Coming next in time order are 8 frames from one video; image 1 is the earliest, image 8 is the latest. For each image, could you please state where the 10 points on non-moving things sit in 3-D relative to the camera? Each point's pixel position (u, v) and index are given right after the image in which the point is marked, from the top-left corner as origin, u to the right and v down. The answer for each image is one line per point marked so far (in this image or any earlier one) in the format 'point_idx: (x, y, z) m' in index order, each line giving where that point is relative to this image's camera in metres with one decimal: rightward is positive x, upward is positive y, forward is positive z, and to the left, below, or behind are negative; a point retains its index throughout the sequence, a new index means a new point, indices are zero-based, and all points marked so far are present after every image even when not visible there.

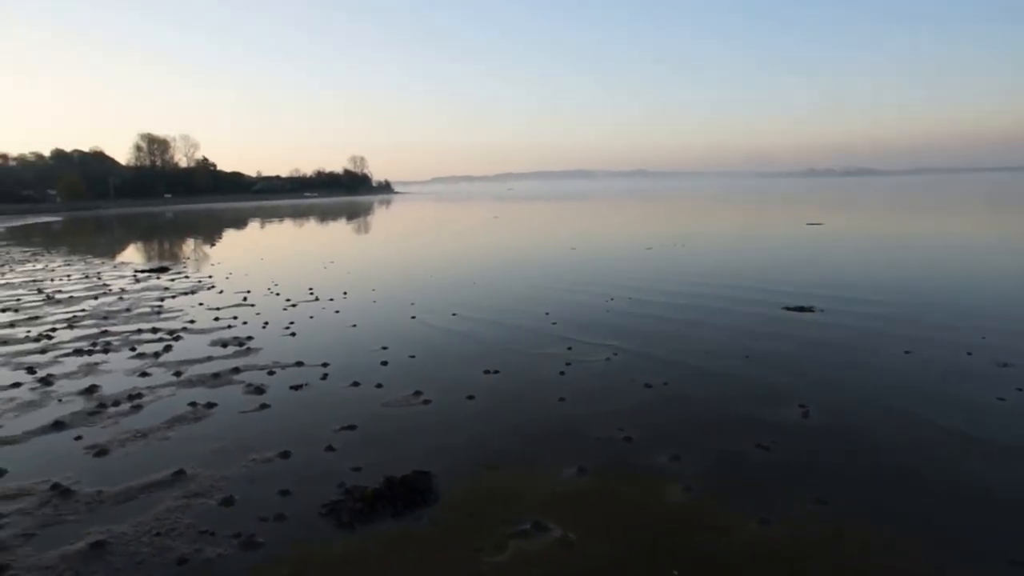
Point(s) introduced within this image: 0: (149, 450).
0: (-2.9, -1.3, +6.2) m
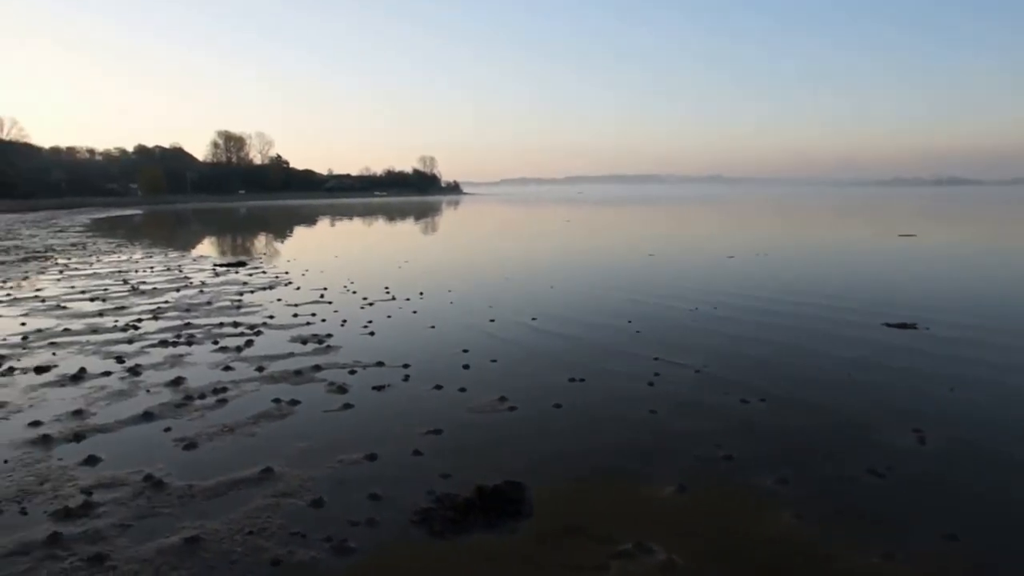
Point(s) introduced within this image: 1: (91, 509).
0: (-2.2, -1.3, +6.2) m
1: (-2.7, -1.4, +5.0) m
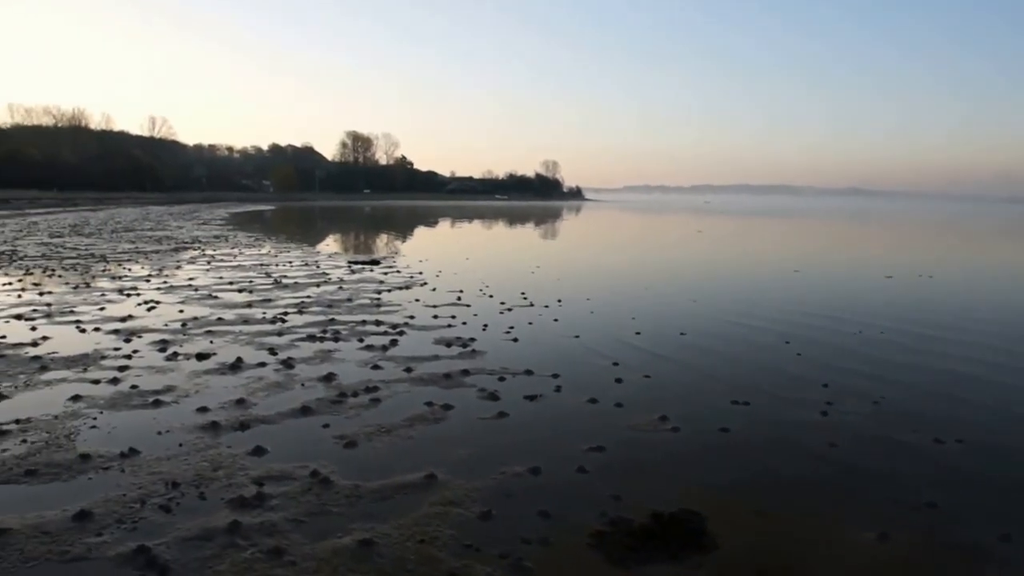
0: (-0.9, -1.3, +6.3) m
1: (-1.7, -1.4, +5.2) m
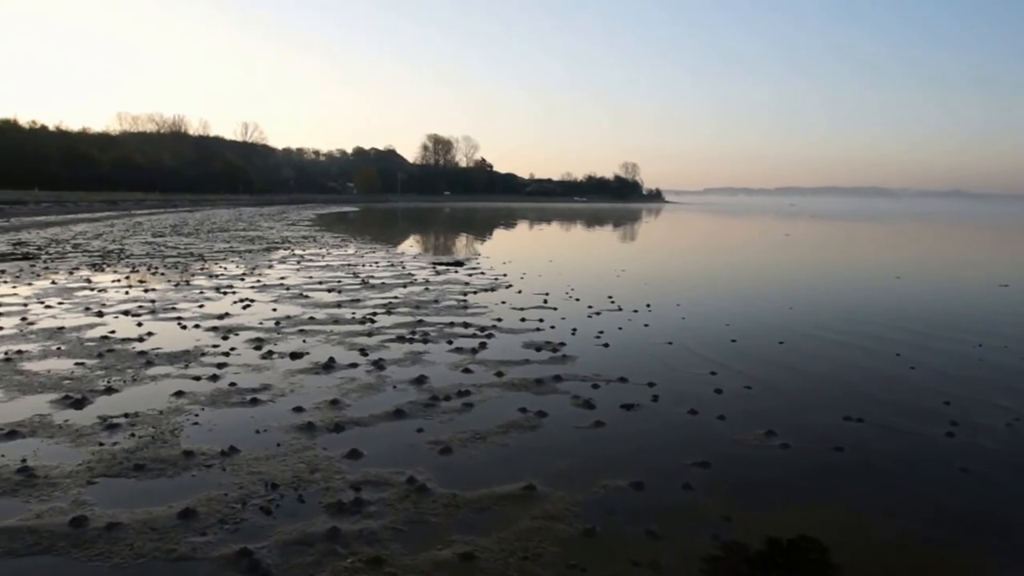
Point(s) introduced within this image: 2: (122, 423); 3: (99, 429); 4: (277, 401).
0: (-0.2, -1.3, +6.2) m
1: (-1.0, -1.5, +5.1) m
2: (-4.3, -1.5, +8.4) m
3: (-4.4, -1.5, +8.3) m
4: (-2.6, -1.3, +8.6) m
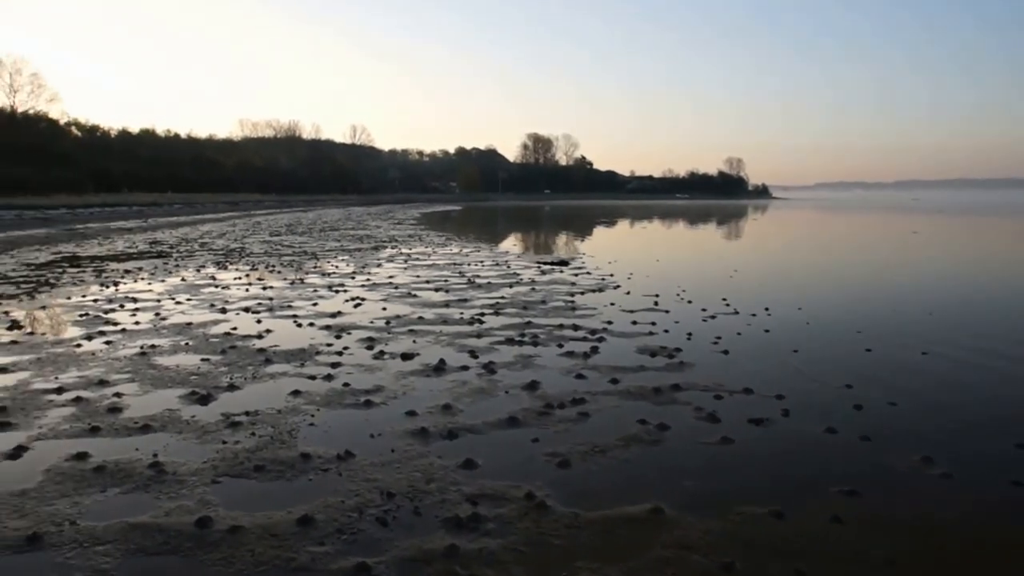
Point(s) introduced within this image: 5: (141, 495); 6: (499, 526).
0: (+0.8, -1.4, +5.8) m
1: (-0.2, -1.5, +4.9) m
2: (-3.0, -1.5, +8.6) m
3: (-3.2, -1.5, +8.5) m
4: (-1.4, -1.3, +8.6) m
5: (-3.1, -1.8, +6.5) m
6: (-0.1, -1.5, +4.9) m
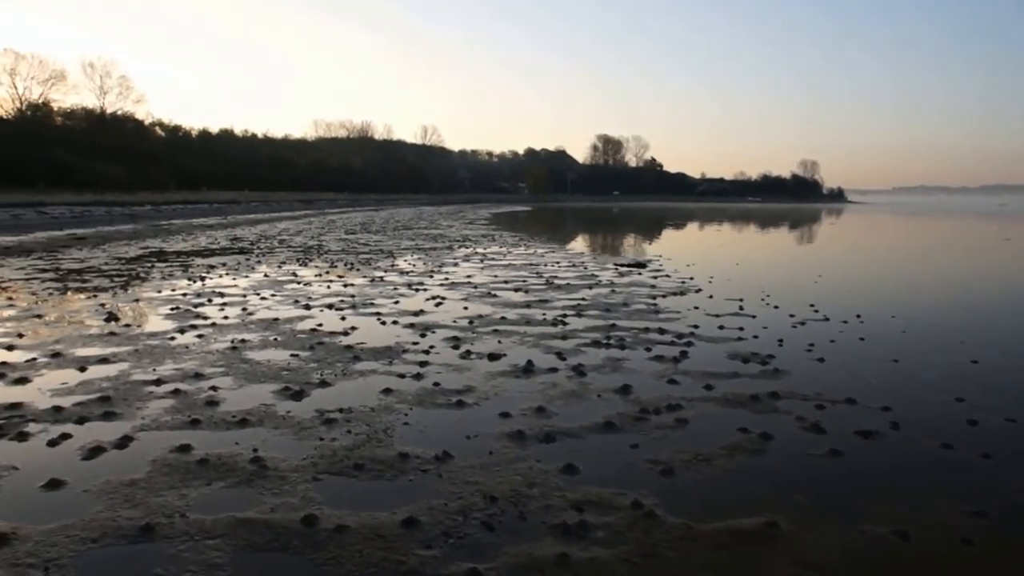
0: (+1.5, -1.4, +5.6) m
1: (+0.5, -1.5, +4.8) m
2: (-2.0, -1.5, +8.7) m
3: (-2.2, -1.5, +8.6) m
4: (-0.3, -1.3, +8.5) m
5: (-2.3, -1.7, +6.6) m
6: (+0.6, -1.5, +4.7) m
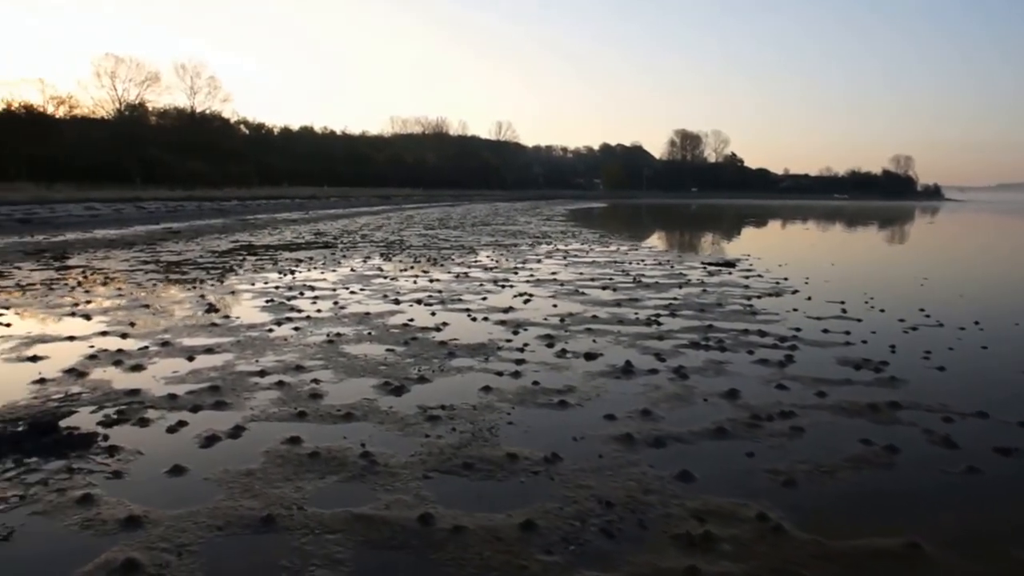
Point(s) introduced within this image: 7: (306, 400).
0: (+2.3, -1.4, +5.4) m
1: (+1.2, -1.6, +4.7) m
2: (-0.8, -1.5, +8.8) m
3: (-1.0, -1.5, +8.7) m
4: (+0.8, -1.3, +8.5) m
5: (-1.4, -1.7, +6.8) m
6: (+1.3, -1.6, +4.6) m
7: (-2.9, -1.6, +10.7) m
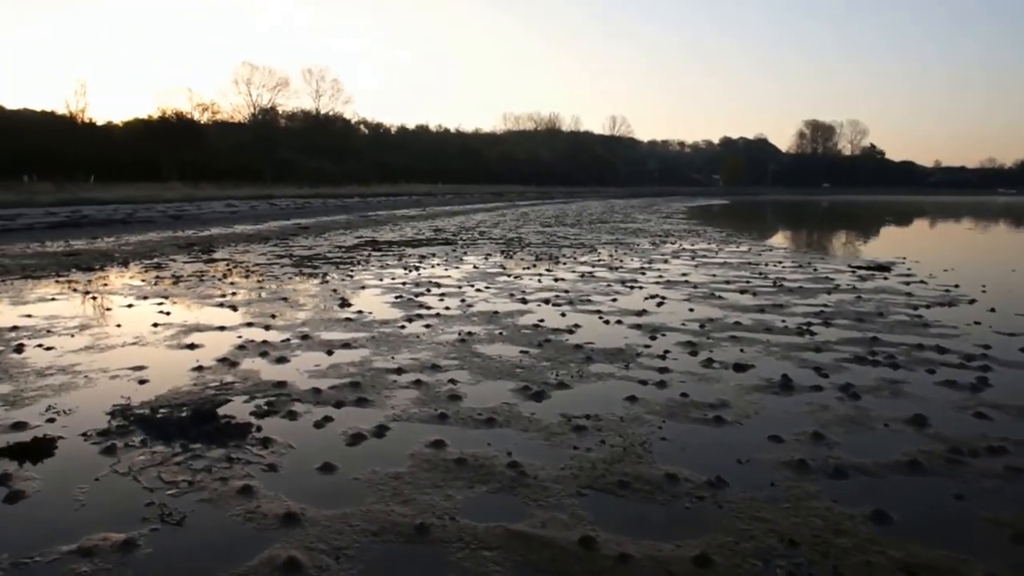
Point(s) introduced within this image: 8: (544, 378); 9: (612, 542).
0: (+3.4, -1.6, +4.6) m
1: (+2.2, -1.7, +4.1) m
2: (+0.8, -1.5, +8.5) m
3: (+0.6, -1.6, +8.4) m
4: (+2.4, -1.4, +7.9) m
5: (0.0, -1.8, +6.6) m
6: (+2.3, -1.7, +4.0) m
7: (-0.9, -1.6, +10.7) m
8: (+0.5, -1.4, +11.9) m
9: (+0.7, -1.7, +5.2) m
